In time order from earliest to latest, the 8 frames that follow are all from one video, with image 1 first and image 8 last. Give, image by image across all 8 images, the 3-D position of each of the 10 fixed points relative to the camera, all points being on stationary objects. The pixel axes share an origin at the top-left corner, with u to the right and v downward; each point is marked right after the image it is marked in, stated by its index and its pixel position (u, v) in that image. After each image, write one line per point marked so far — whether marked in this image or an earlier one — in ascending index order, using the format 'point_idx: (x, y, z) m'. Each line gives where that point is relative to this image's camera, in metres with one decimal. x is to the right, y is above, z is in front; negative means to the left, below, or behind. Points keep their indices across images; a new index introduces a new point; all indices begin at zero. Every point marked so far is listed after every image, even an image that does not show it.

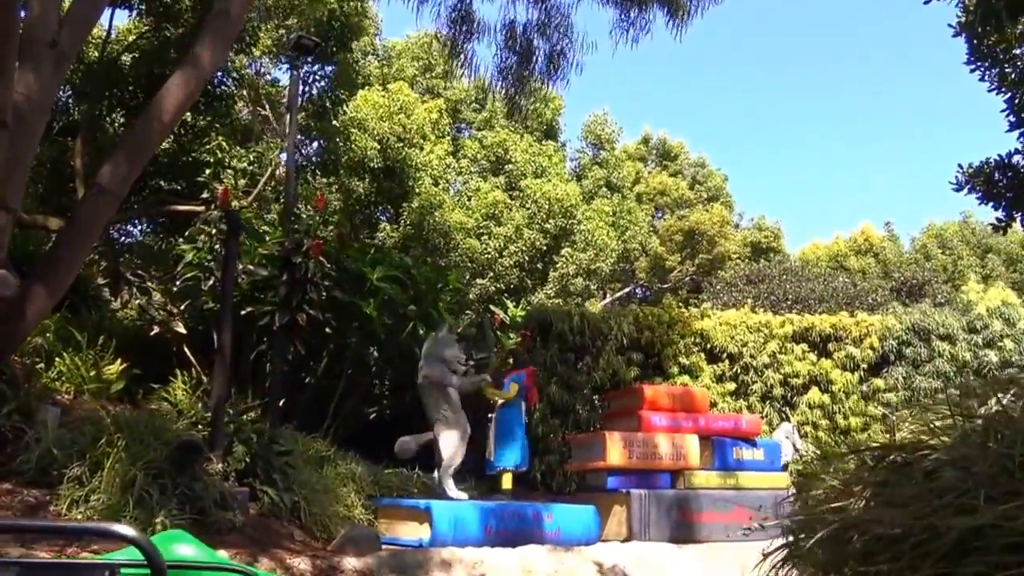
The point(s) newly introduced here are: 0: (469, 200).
0: (-0.7, +1.4, +15.0) m
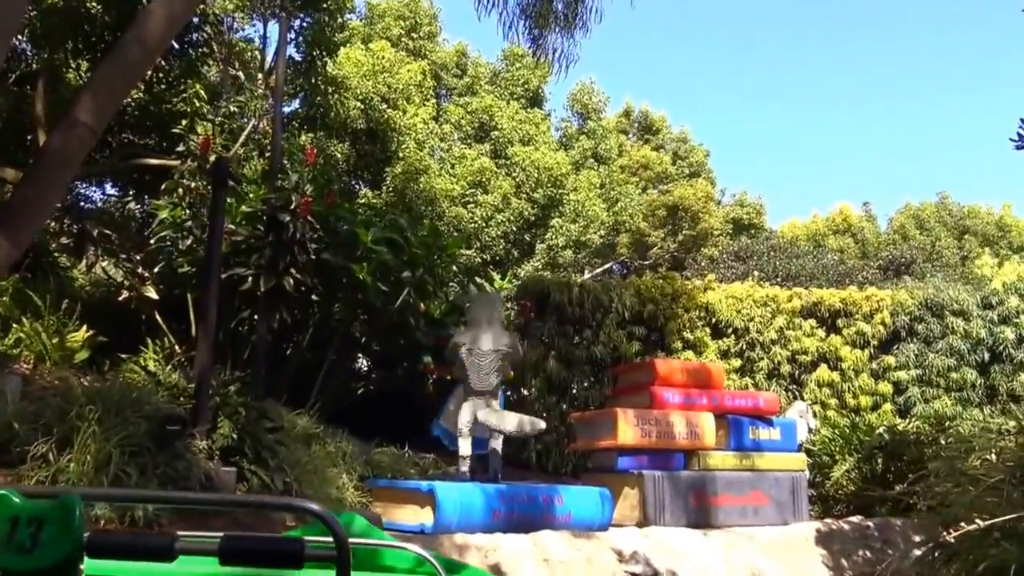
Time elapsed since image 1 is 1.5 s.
0: (-0.9, +1.9, +14.3) m
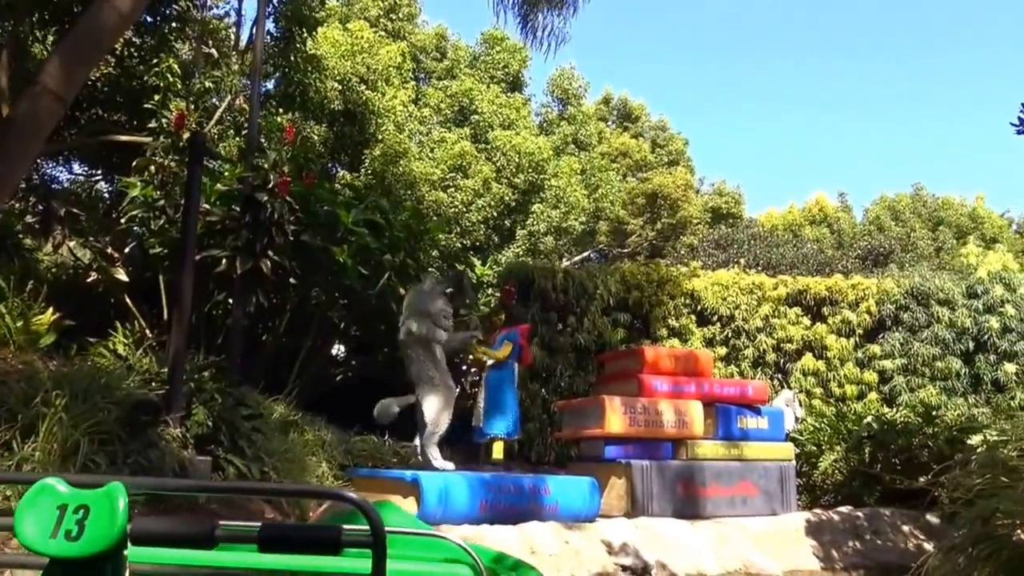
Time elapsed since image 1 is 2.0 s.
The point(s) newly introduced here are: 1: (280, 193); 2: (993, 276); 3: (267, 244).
0: (-1.2, +2.1, +14.0) m
1: (-1.8, +0.8, +7.3) m
2: (+5.6, +0.1, +10.6) m
3: (-1.9, +0.3, +7.3) m
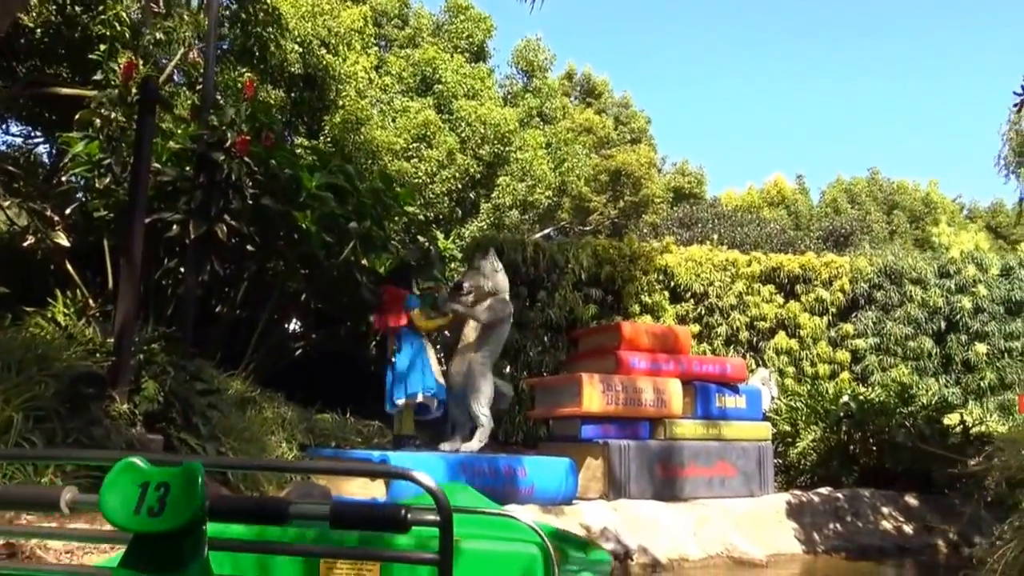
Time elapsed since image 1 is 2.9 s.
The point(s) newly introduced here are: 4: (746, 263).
0: (-1.7, +2.5, +13.5) m
1: (-2.0, +1.0, +6.8) m
2: (+5.2, +0.4, +10.4) m
3: (-2.1, +0.6, +6.8) m
4: (+2.5, +0.3, +9.9) m
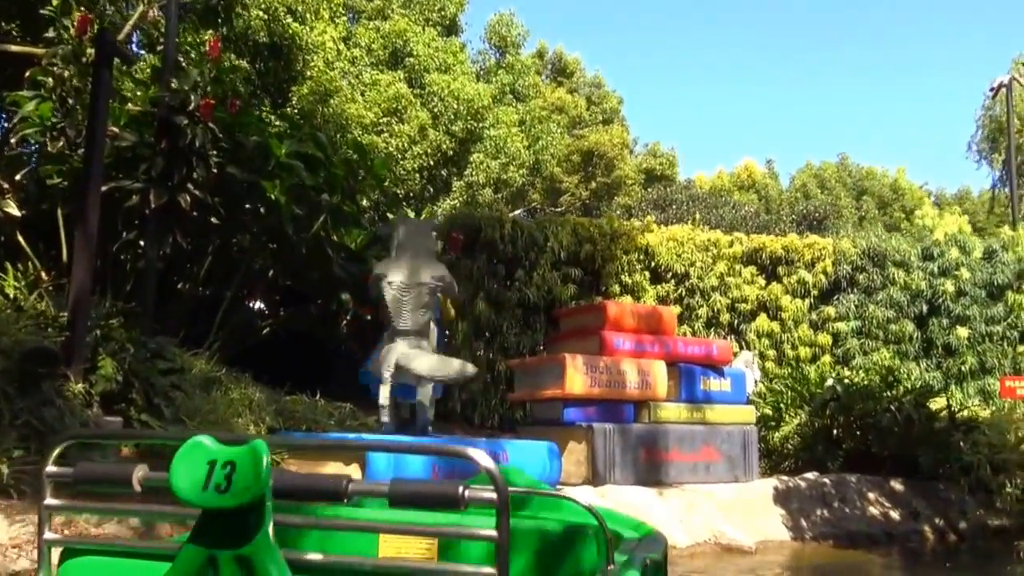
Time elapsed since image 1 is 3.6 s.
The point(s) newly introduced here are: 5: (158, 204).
0: (-2.1, +2.8, +13.0) m
1: (-2.2, +1.2, +6.4) m
2: (+4.9, +0.6, +10.3) m
3: (-2.3, +0.8, +6.4) m
4: (+2.2, +0.5, +9.6) m
5: (-2.4, +0.6, +6.3) m
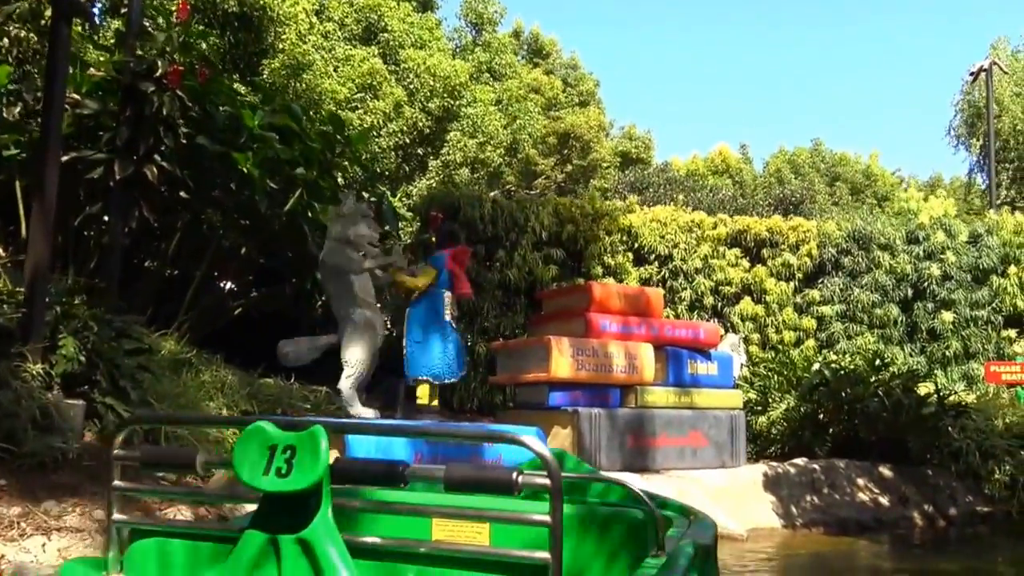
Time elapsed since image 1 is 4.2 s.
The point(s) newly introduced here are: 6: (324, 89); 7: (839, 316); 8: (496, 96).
0: (-2.4, +3.0, +12.7) m
1: (-2.2, +1.3, +6.1) m
2: (+4.7, +0.7, +10.2) m
3: (-2.4, +0.9, +6.1) m
4: (+2.0, +0.7, +9.4) m
5: (-2.5, +0.7, +6.0) m
6: (-2.5, +2.6, +12.2) m
7: (+3.4, -0.3, +9.6) m
8: (-0.3, +3.3, +15.8) m
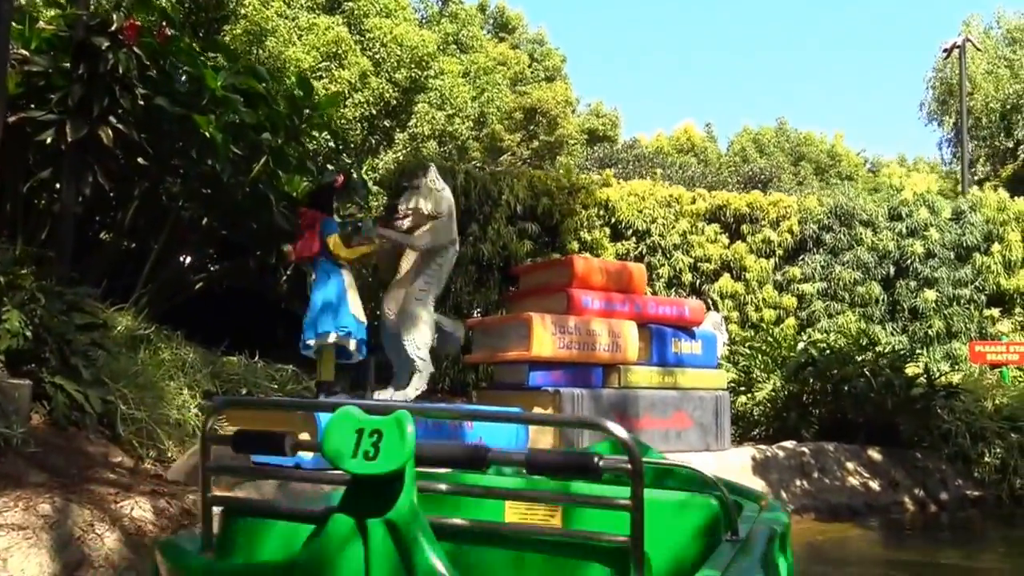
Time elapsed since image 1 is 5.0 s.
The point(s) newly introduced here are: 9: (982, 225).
0: (-2.8, +3.3, +12.2) m
1: (-2.4, +1.5, +5.6) m
2: (+4.4, +1.0, +10.1) m
3: (-2.5, +1.1, +5.6) m
4: (+1.8, +0.9, +9.2) m
5: (-2.6, +0.9, +5.5) m
6: (-2.9, +2.9, +11.7) m
7: (+3.1, -0.1, +9.4) m
8: (-0.8, +3.7, +15.4) m
9: (+5.1, +0.7, +10.0) m
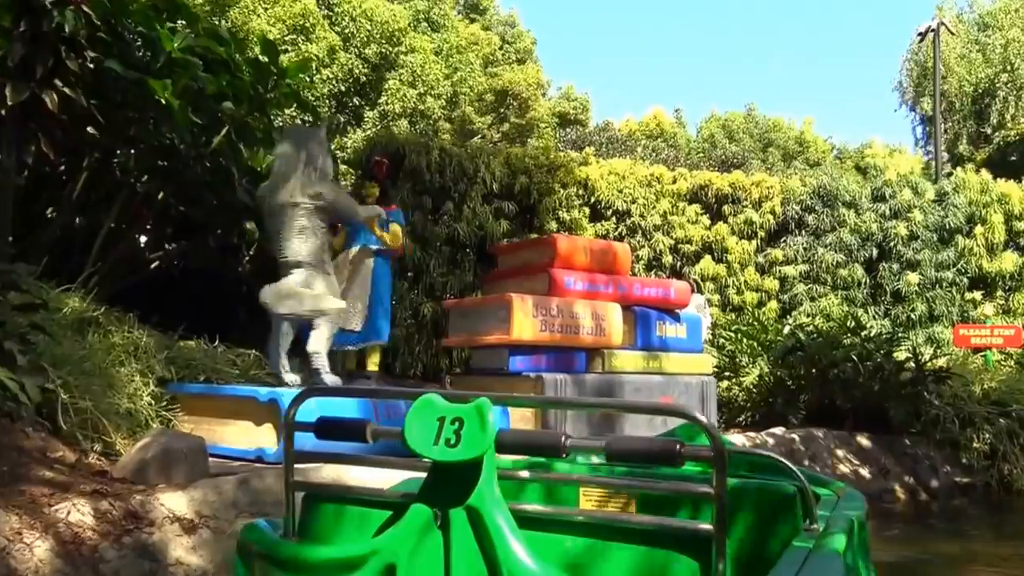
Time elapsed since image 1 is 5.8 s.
0: (-3.1, +3.6, +11.6) m
1: (-2.5, +1.6, +5.2) m
2: (+4.1, +1.2, +9.9) m
3: (-2.6, +1.2, +5.1) m
4: (+1.5, +1.1, +8.9) m
5: (-2.7, +1.0, +5.1) m
6: (-3.2, +3.1, +11.2) m
7: (+2.9, +0.1, +9.2) m
8: (-1.3, +3.9, +14.9) m
9: (+4.8, +0.9, +9.8) m
